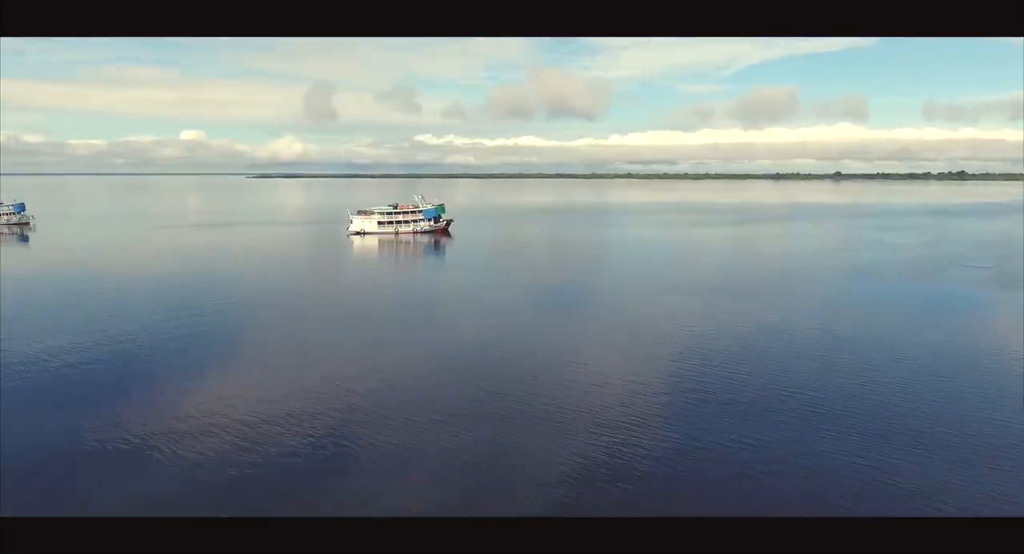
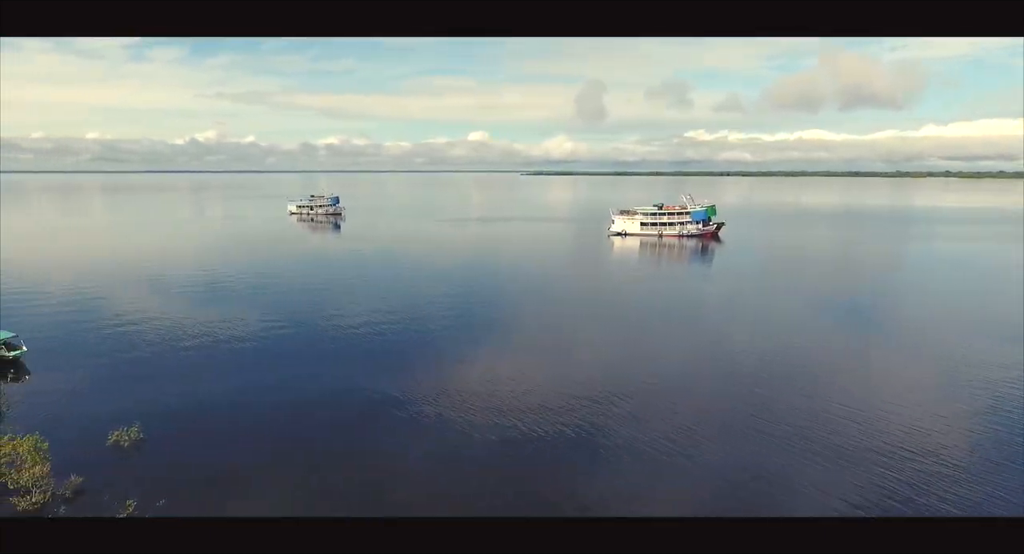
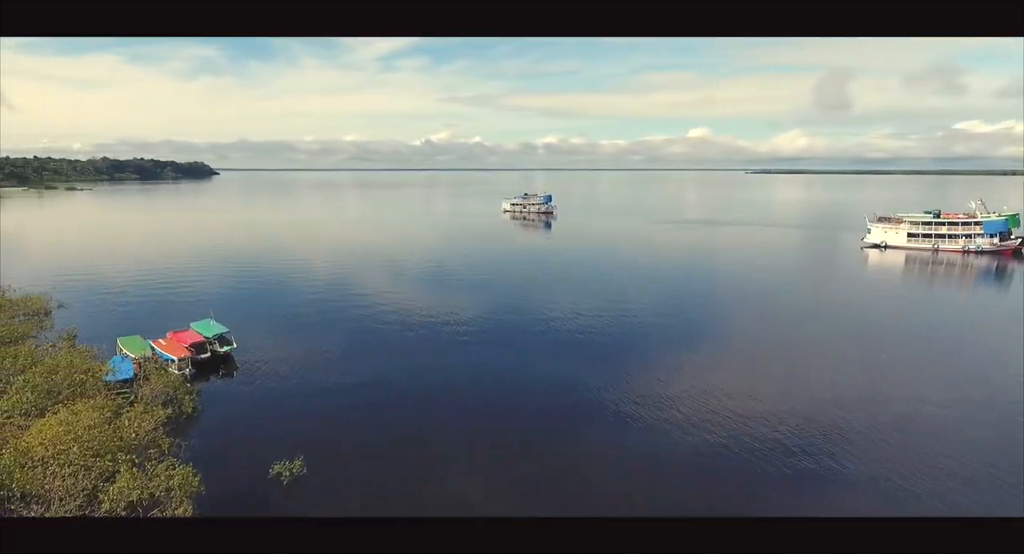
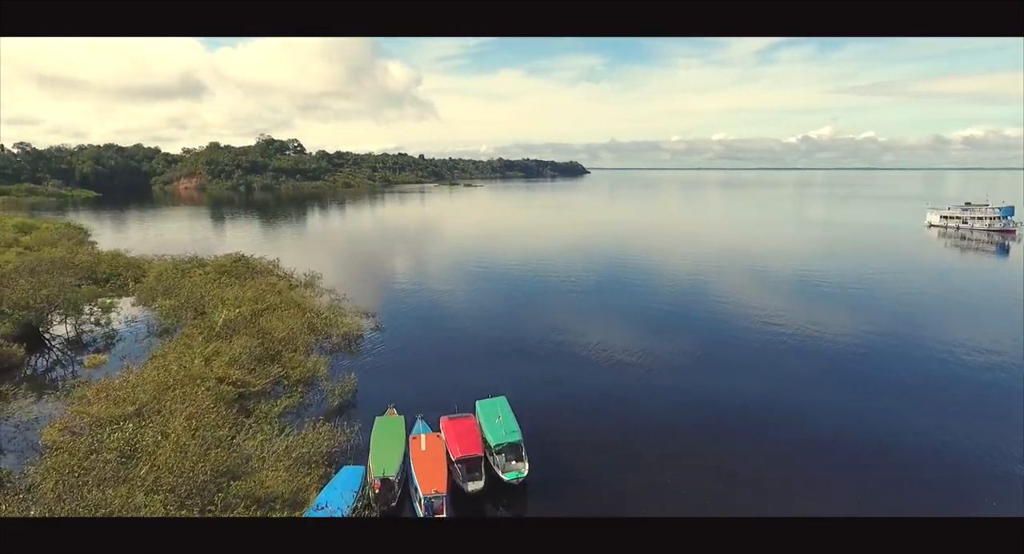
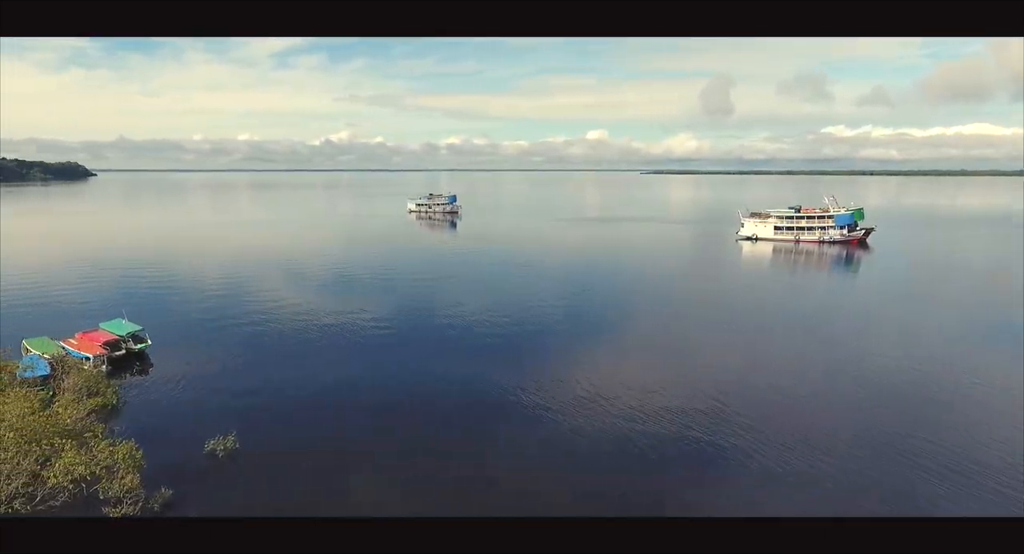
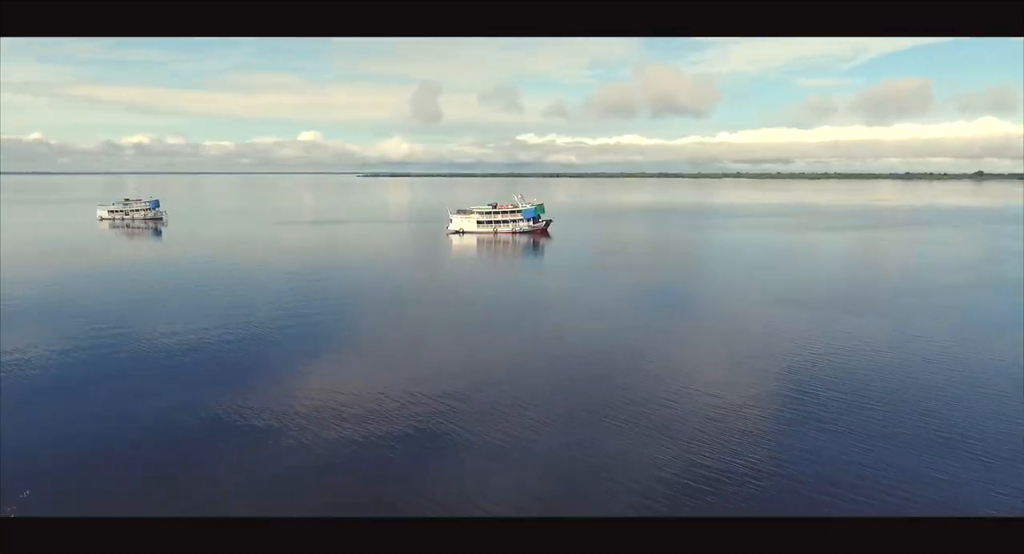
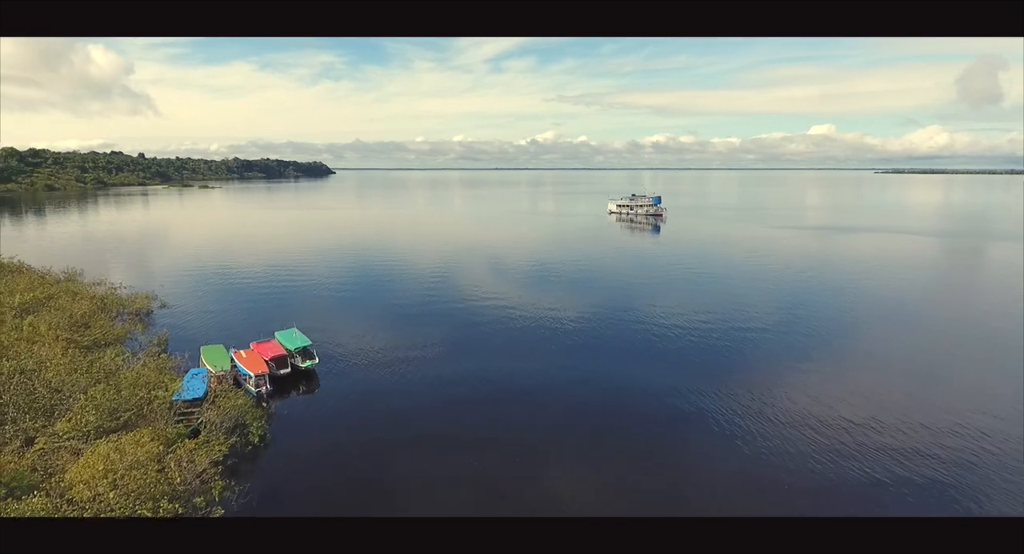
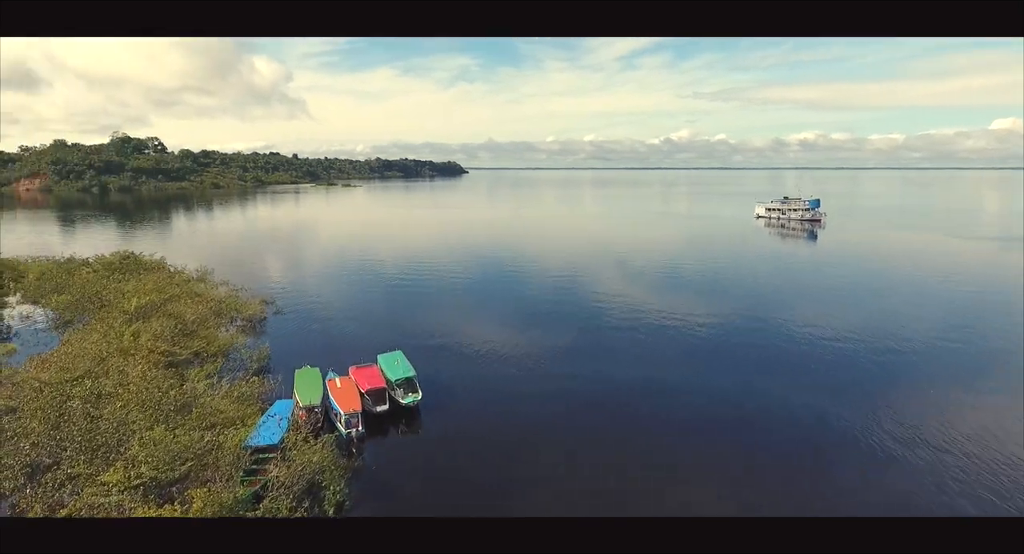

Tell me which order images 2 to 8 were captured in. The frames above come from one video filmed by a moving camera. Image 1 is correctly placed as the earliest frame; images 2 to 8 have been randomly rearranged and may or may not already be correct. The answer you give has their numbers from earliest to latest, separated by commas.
6, 2, 5, 3, 7, 8, 4
